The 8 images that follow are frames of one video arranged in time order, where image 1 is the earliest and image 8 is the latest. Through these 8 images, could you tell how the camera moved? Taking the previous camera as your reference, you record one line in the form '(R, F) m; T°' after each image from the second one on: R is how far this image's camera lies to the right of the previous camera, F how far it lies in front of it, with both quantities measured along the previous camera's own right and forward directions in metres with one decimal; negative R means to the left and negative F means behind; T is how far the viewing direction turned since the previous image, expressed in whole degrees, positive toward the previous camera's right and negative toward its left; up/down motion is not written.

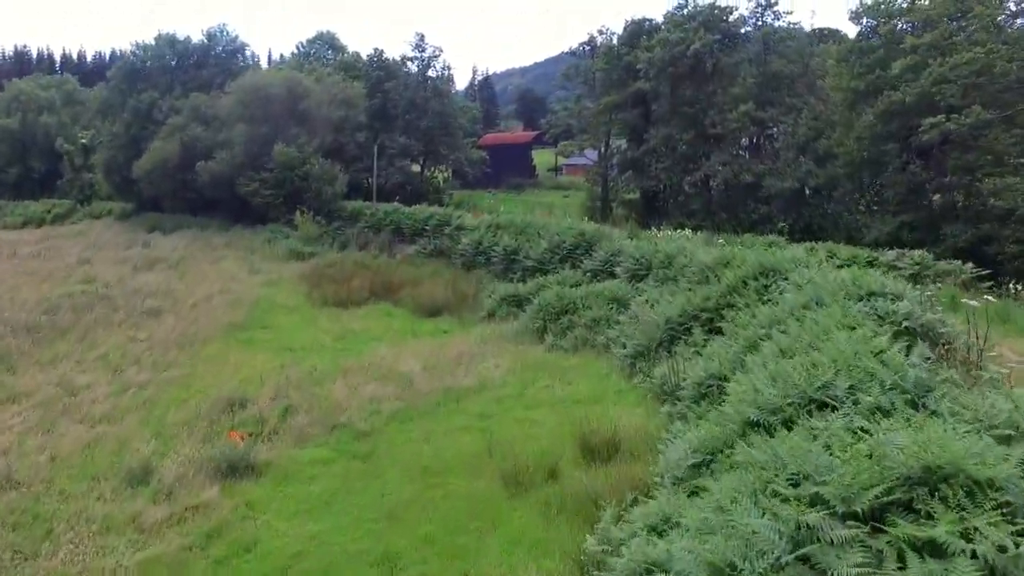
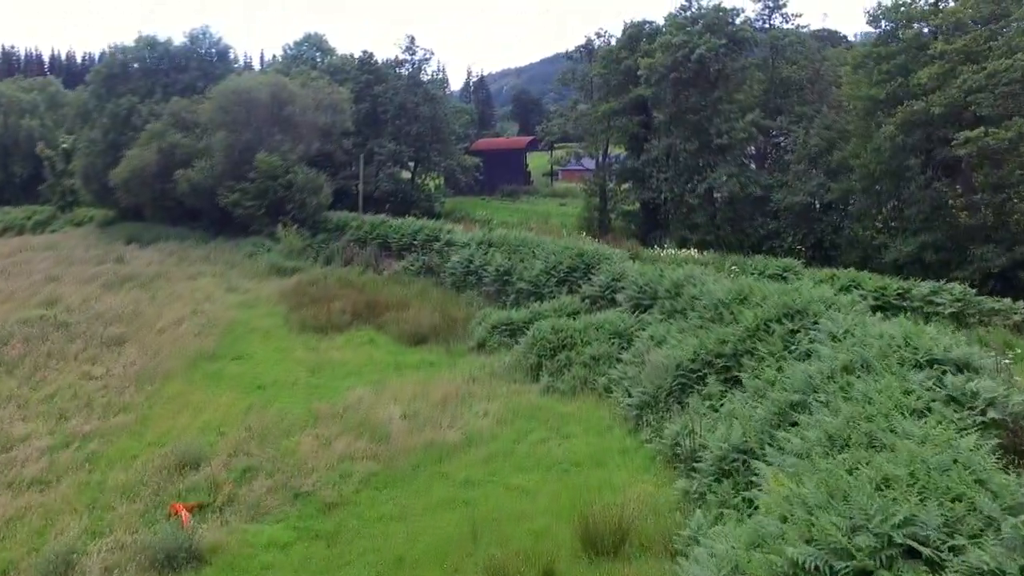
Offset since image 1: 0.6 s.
(+0.1, +1.5) m; 0°
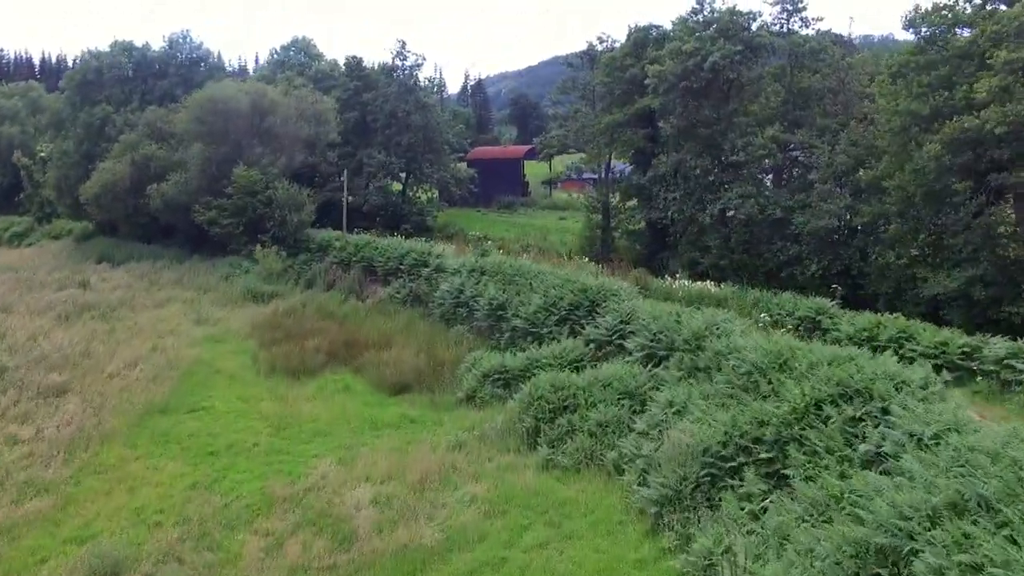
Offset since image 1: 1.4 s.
(+0.1, +2.1) m; 0°
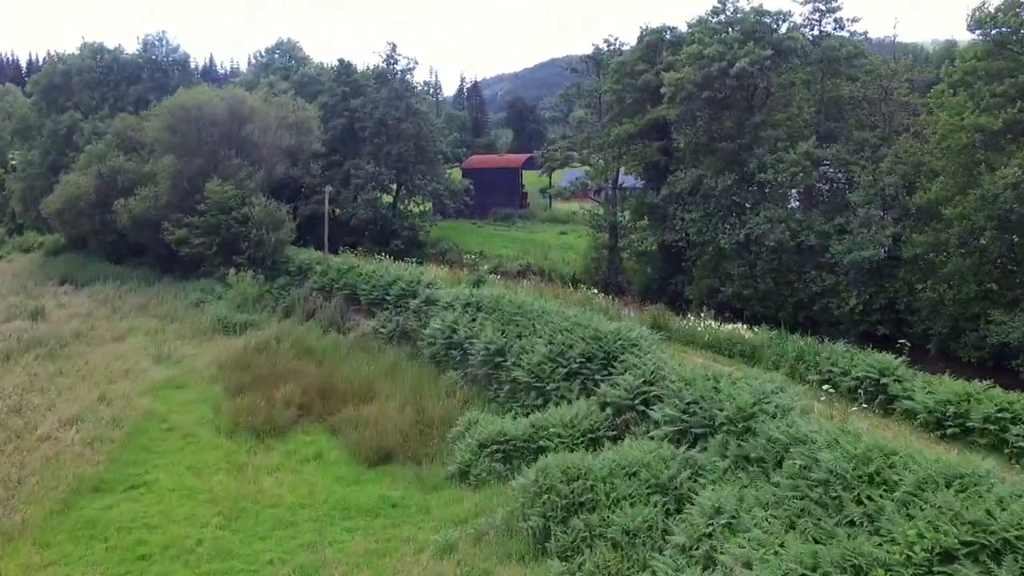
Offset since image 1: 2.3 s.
(-0.1, +2.5) m; 0°
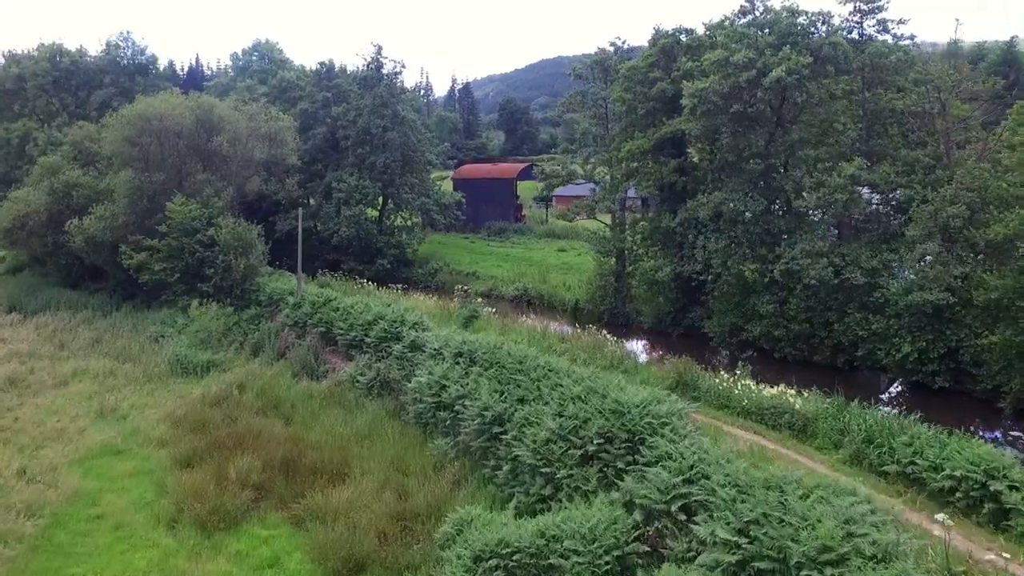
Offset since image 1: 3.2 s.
(-0.1, +2.7) m; +1°
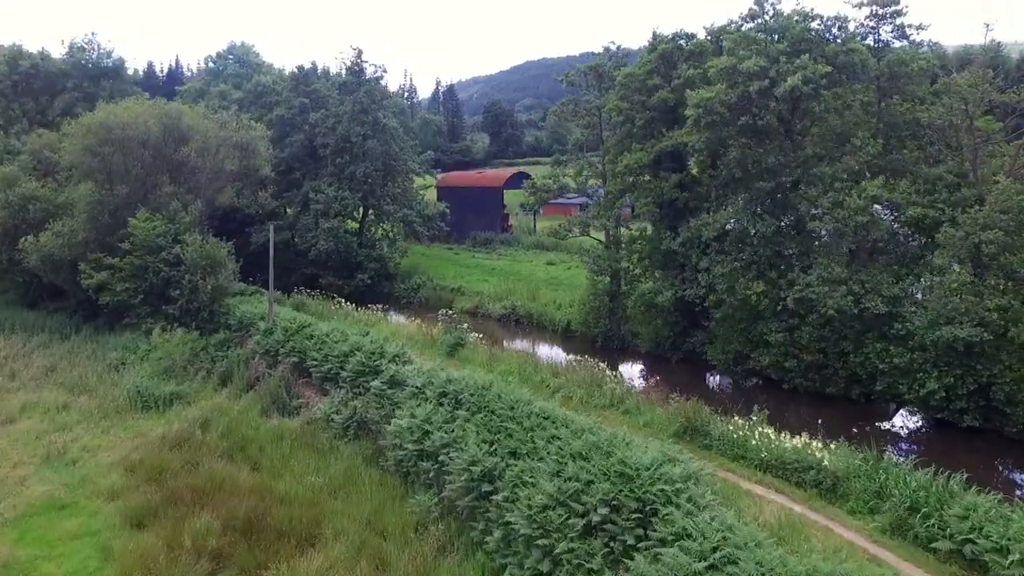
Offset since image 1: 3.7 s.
(-0.1, +1.5) m; +1°
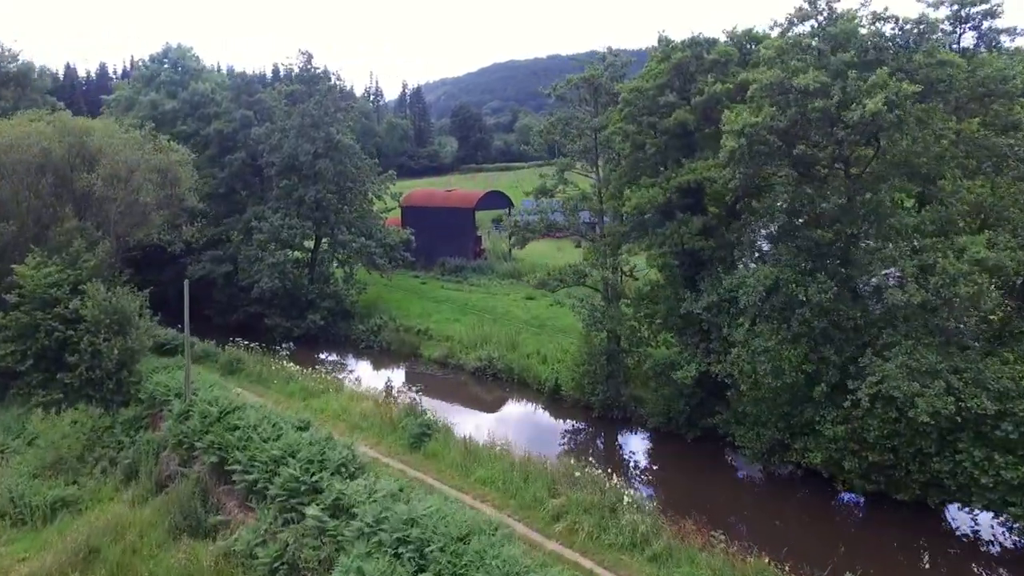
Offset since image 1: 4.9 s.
(-0.2, +4.0) m; +2°
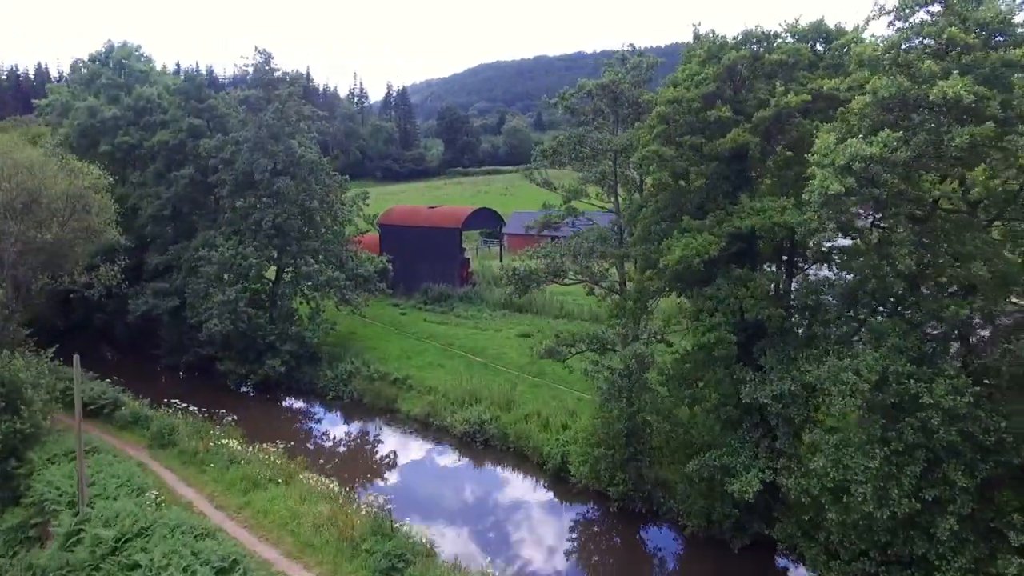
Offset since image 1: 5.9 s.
(-0.2, +3.9) m; +1°
